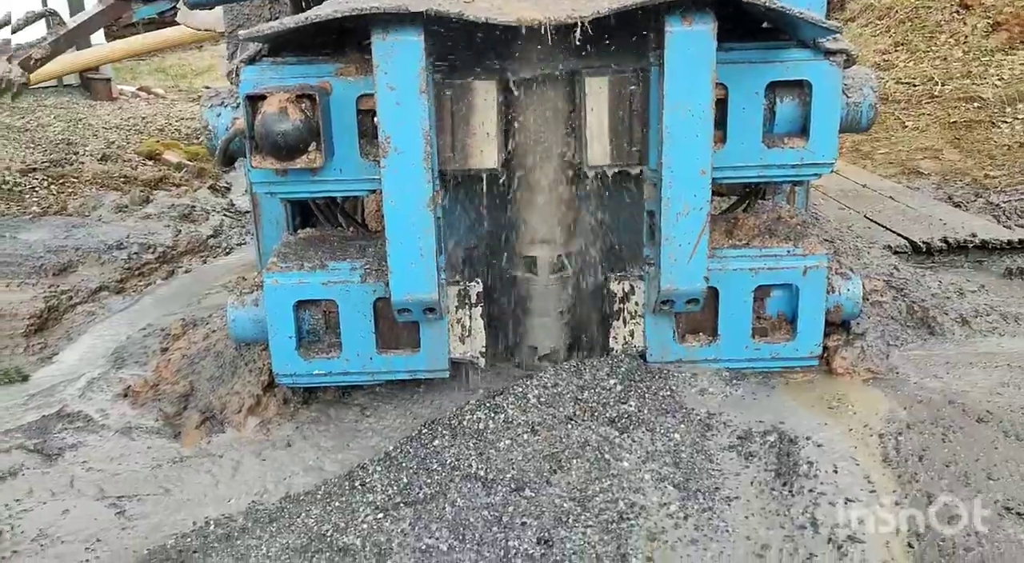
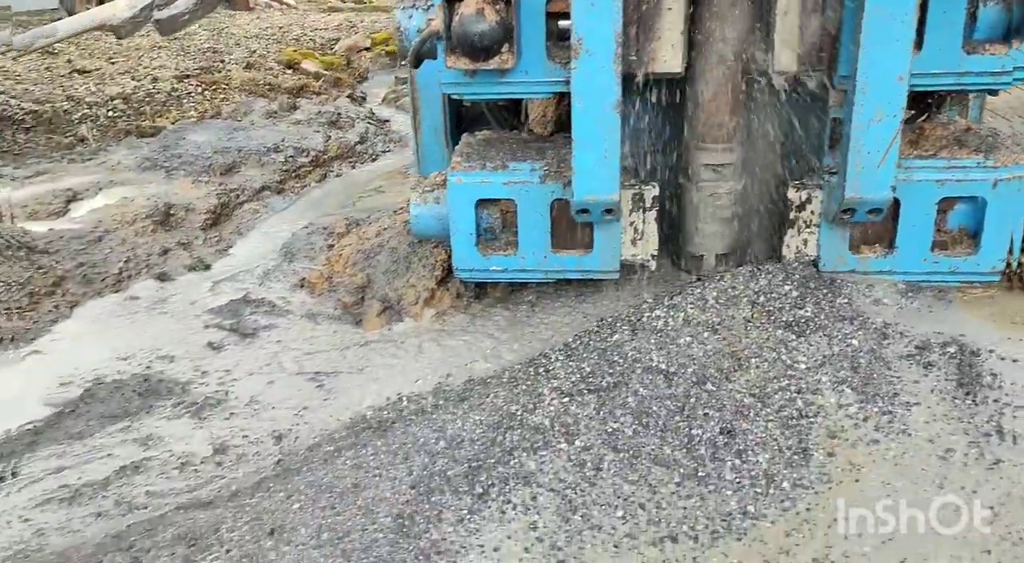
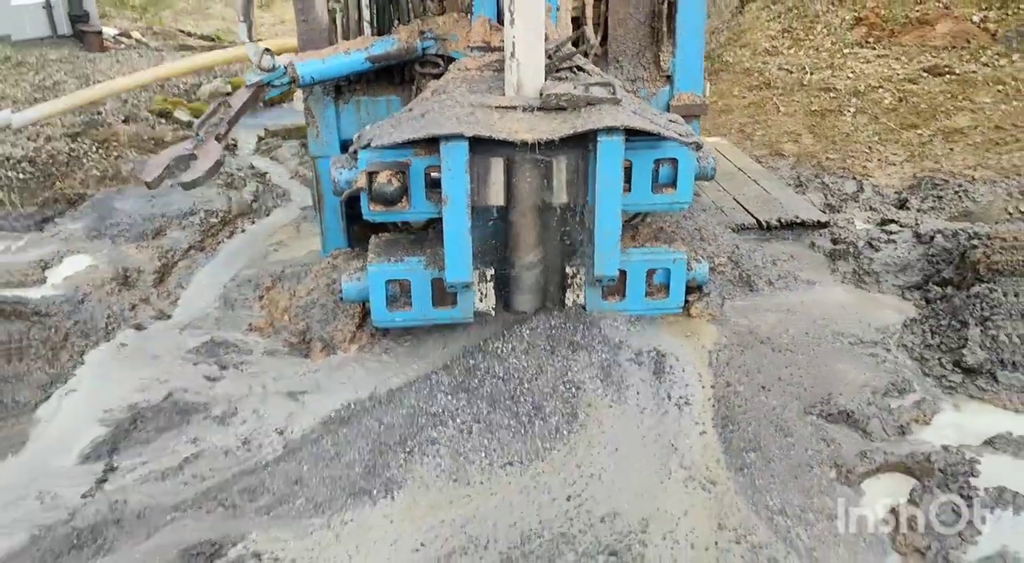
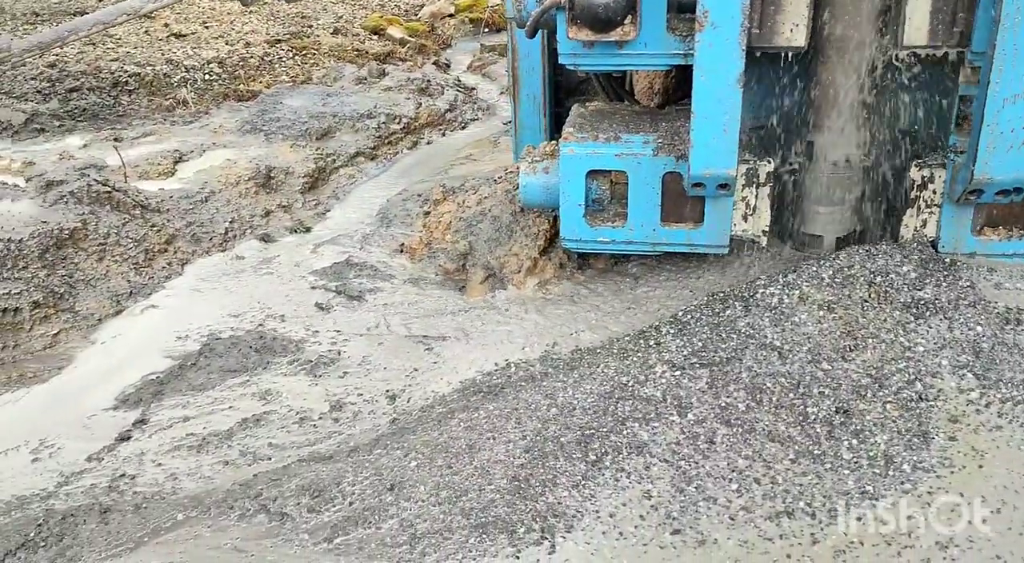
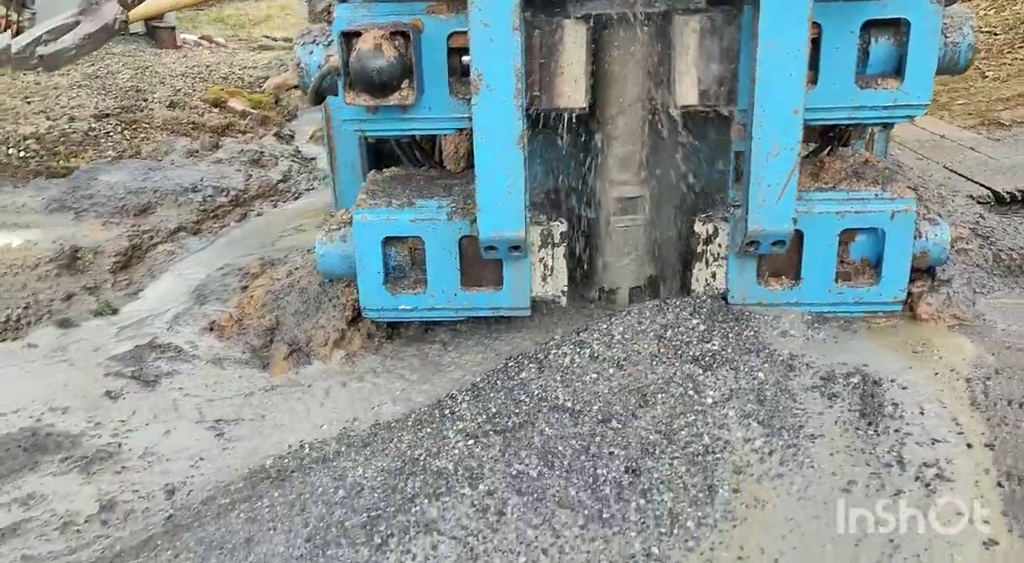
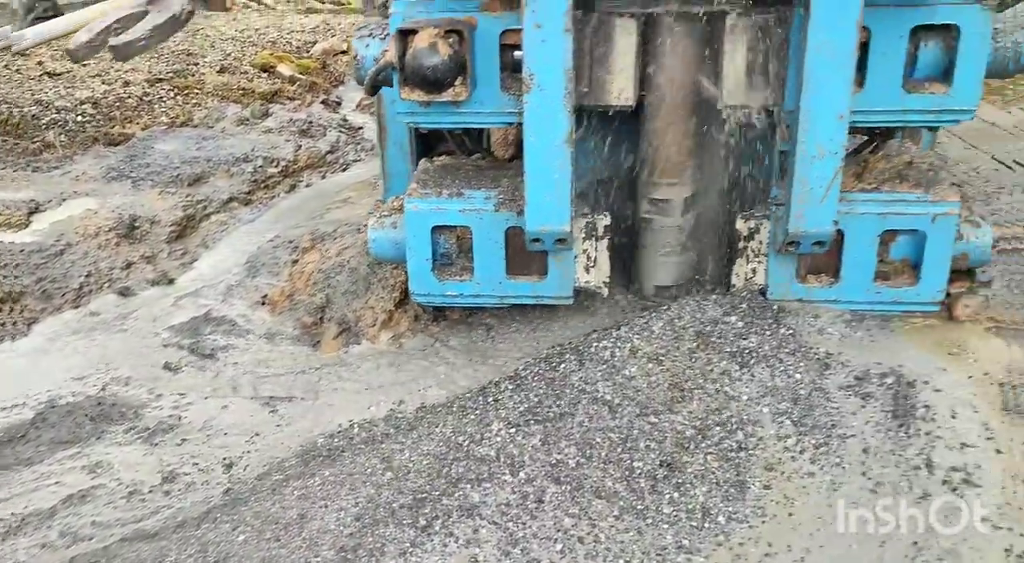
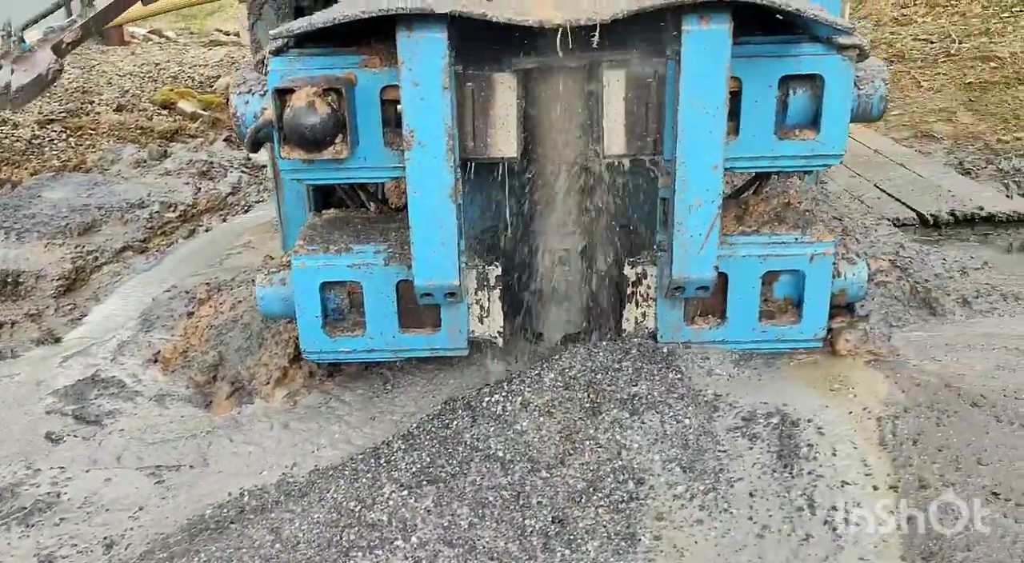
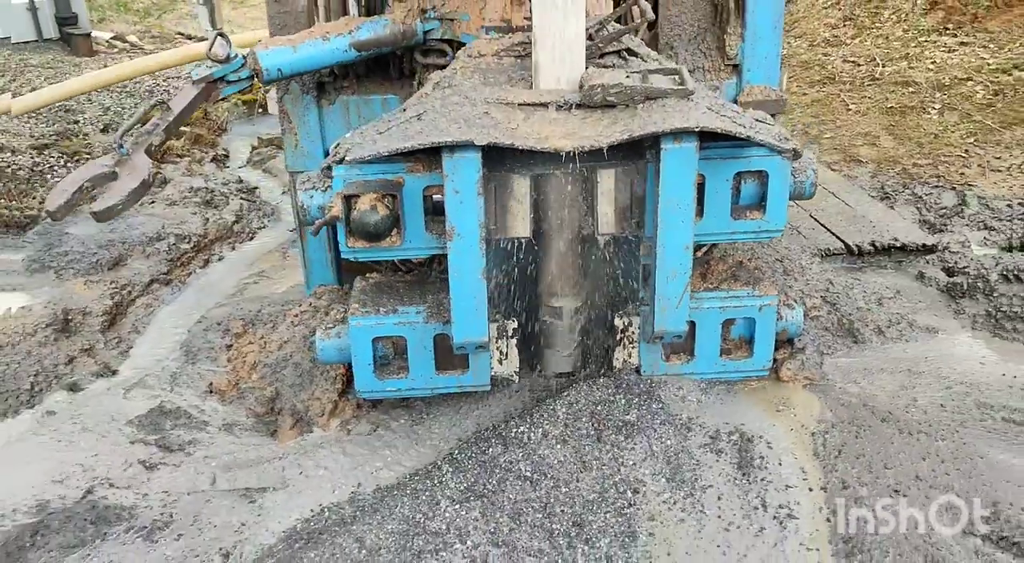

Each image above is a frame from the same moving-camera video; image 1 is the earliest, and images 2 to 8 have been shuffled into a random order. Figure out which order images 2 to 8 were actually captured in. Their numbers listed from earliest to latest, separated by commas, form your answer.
5, 2, 4, 6, 7, 8, 3
